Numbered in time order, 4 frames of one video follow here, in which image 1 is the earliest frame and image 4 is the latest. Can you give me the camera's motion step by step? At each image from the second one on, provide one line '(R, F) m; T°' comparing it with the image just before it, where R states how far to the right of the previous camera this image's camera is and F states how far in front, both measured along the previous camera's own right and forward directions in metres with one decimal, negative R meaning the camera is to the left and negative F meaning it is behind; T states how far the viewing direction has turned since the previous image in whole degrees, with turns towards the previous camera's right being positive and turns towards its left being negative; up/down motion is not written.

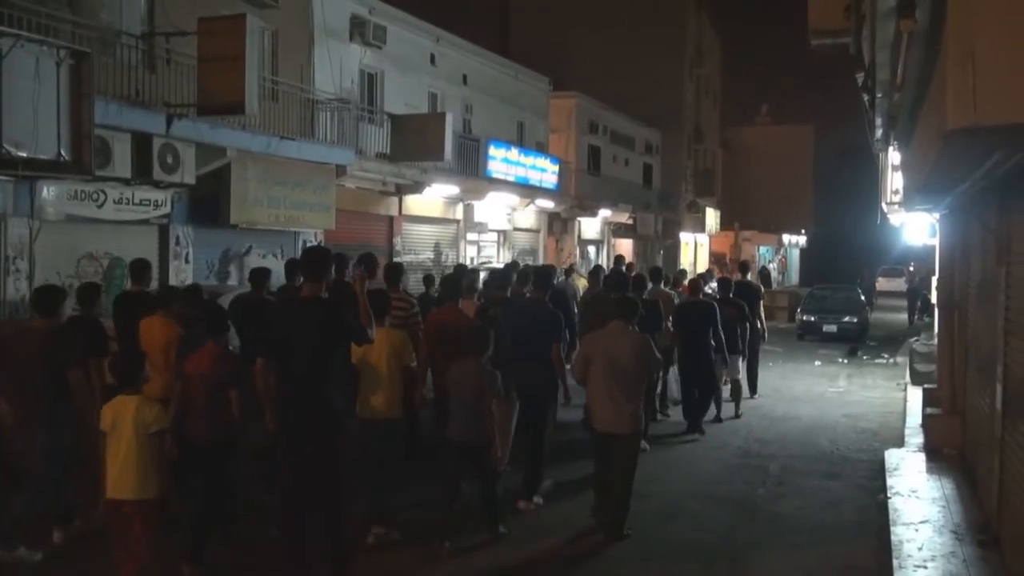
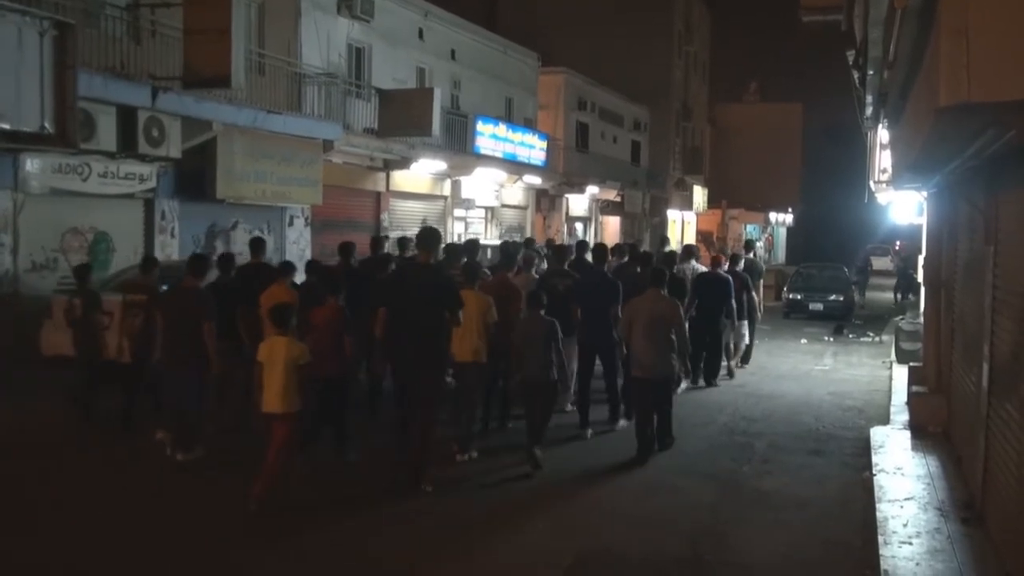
(0.0, 0.0) m; +1°
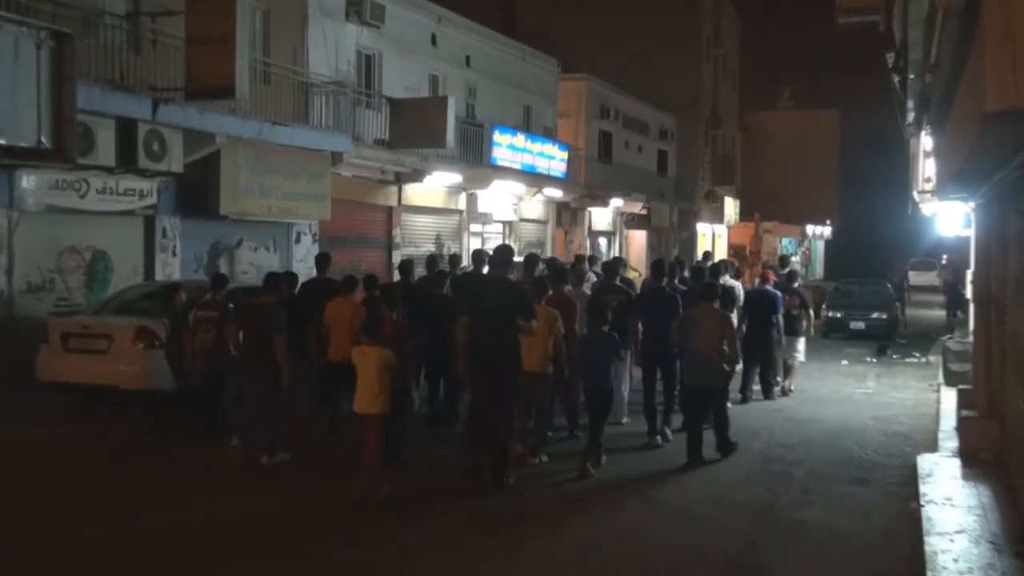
(+0.1, +0.8) m; -1°
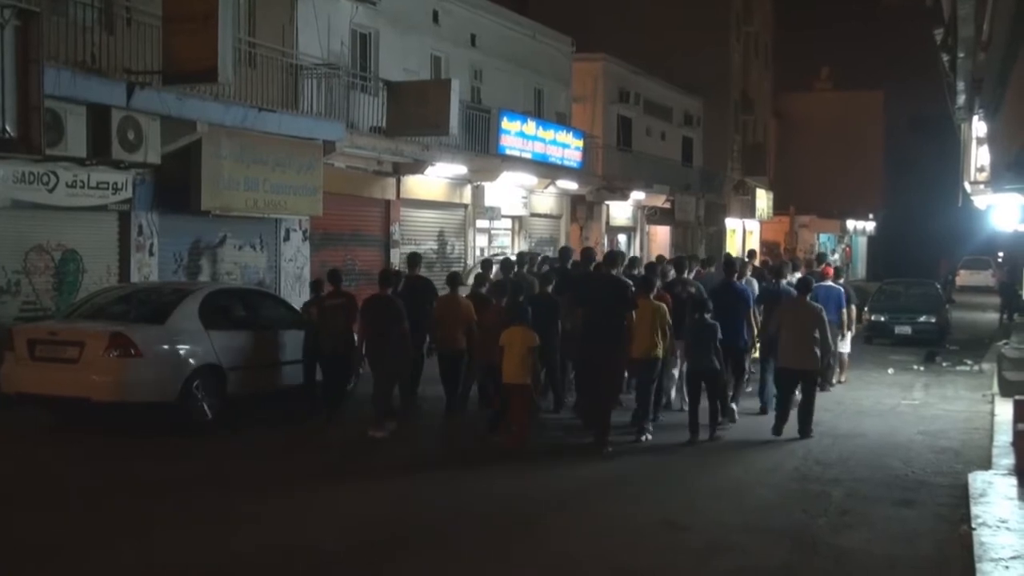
(0.0, +1.2) m; 0°
